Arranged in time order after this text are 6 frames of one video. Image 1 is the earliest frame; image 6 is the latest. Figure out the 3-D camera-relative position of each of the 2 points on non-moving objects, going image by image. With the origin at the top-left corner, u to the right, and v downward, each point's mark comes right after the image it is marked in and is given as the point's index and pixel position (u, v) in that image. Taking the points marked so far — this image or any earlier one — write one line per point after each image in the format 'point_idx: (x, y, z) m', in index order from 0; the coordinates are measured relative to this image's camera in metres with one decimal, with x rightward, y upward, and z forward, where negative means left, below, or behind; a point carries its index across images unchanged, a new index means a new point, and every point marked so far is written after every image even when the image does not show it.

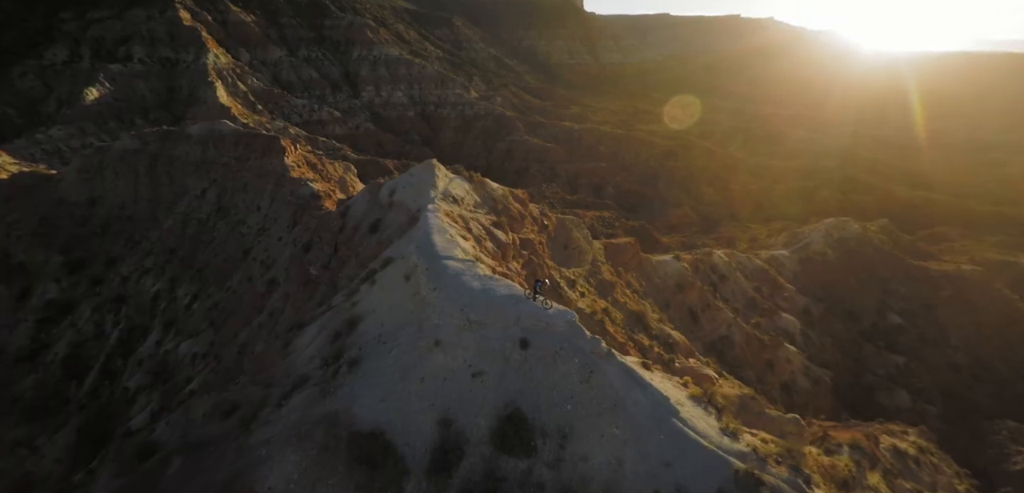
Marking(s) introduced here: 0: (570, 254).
0: (+1.9, -0.2, +16.6) m
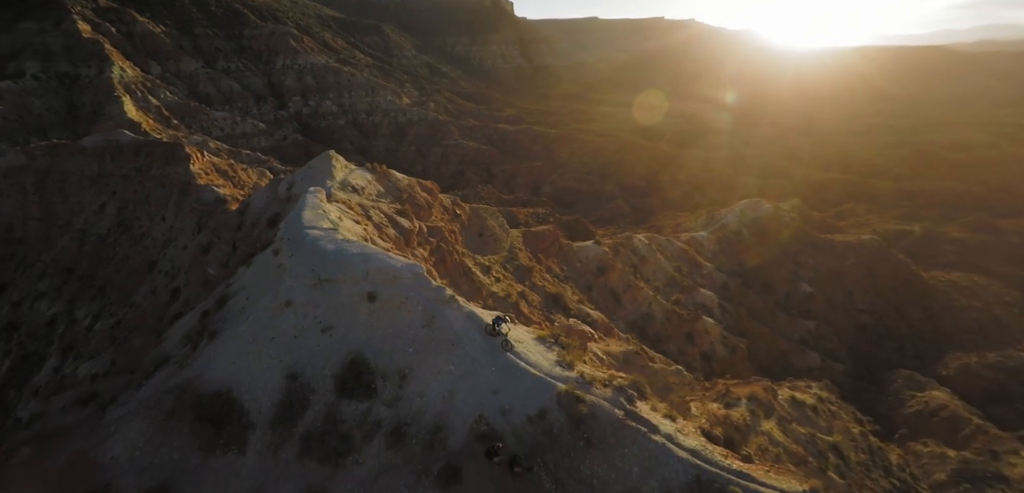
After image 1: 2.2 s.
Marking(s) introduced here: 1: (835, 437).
0: (-1.0, +0.2, +16.9) m
1: (+10.2, -6.0, +14.6) m
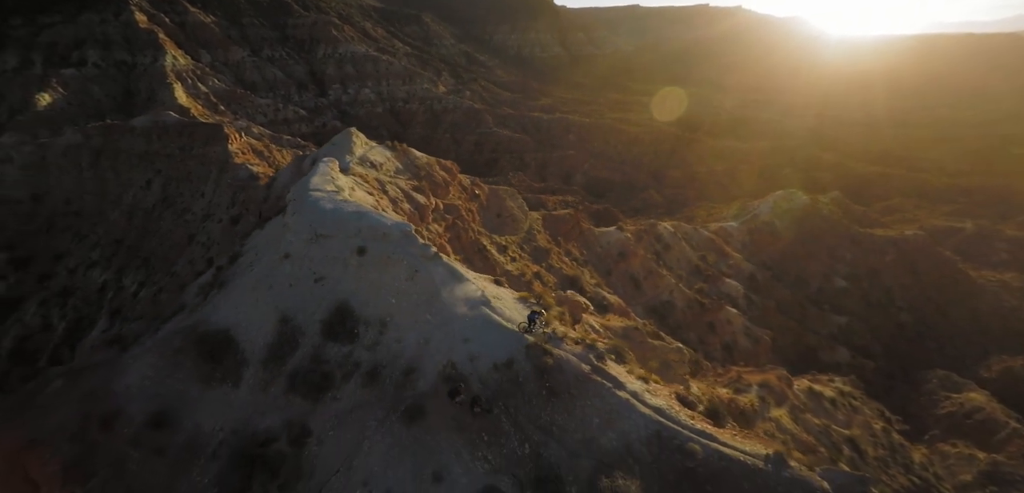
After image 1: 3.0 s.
0: (-0.4, +0.9, +17.1) m
1: (+10.5, -5.7, +14.1) m
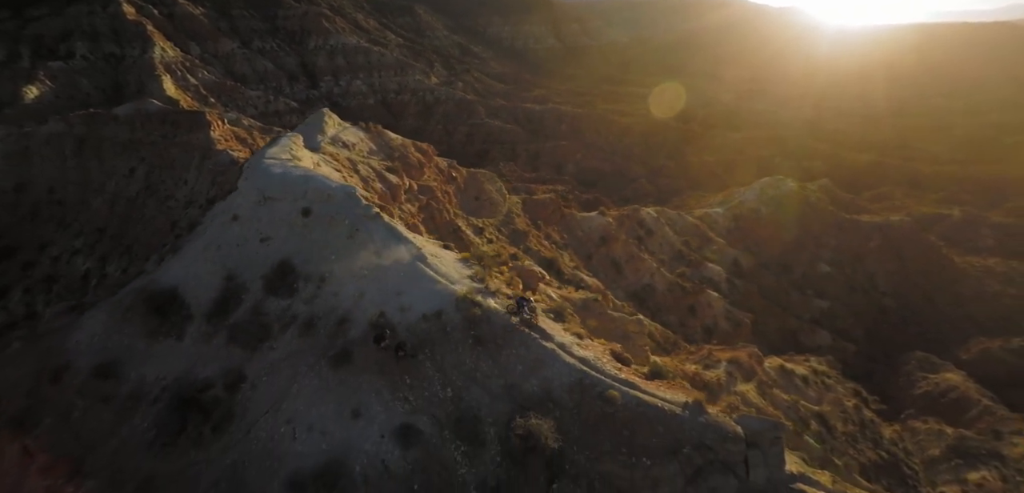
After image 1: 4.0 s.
0: (-1.1, +1.5, +17.3) m
1: (+9.7, -5.0, +14.4) m
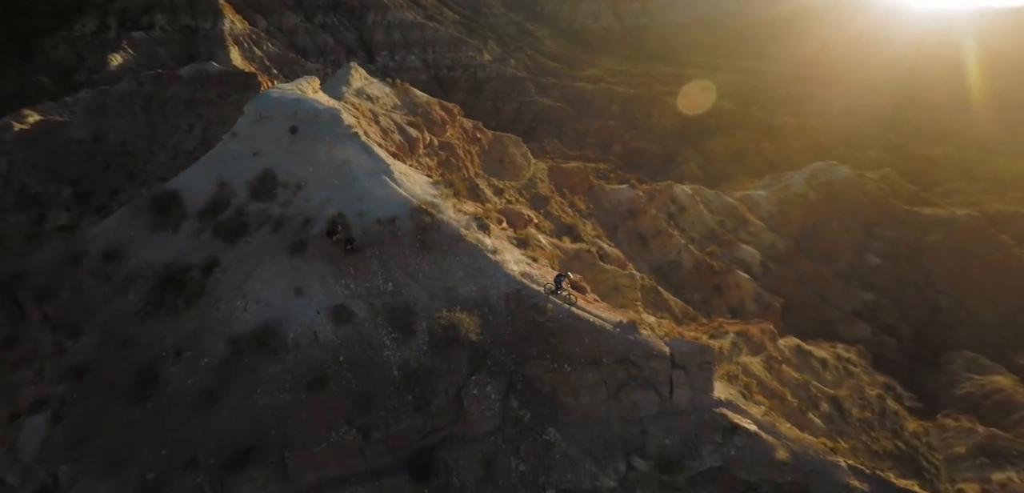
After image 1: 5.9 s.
0: (-0.2, +2.9, +17.5) m
1: (+9.9, -4.4, +13.8) m
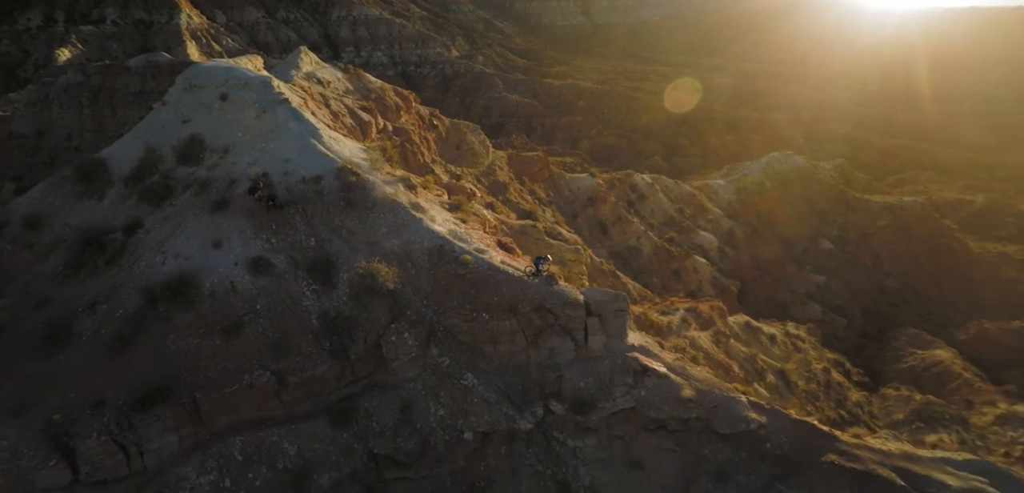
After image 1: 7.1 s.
0: (-1.8, +3.4, +17.6) m
1: (+8.7, -3.7, +14.5) m
